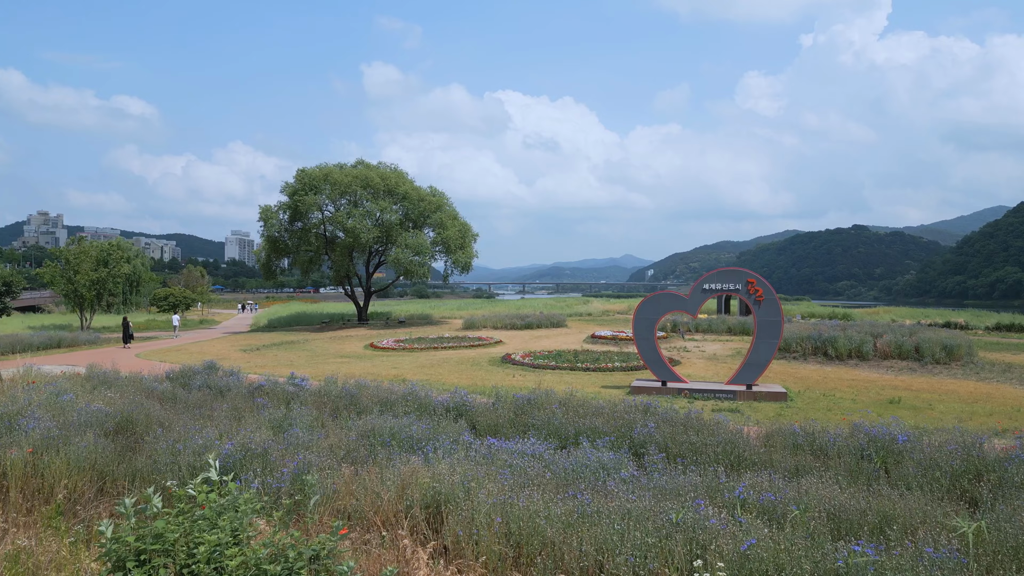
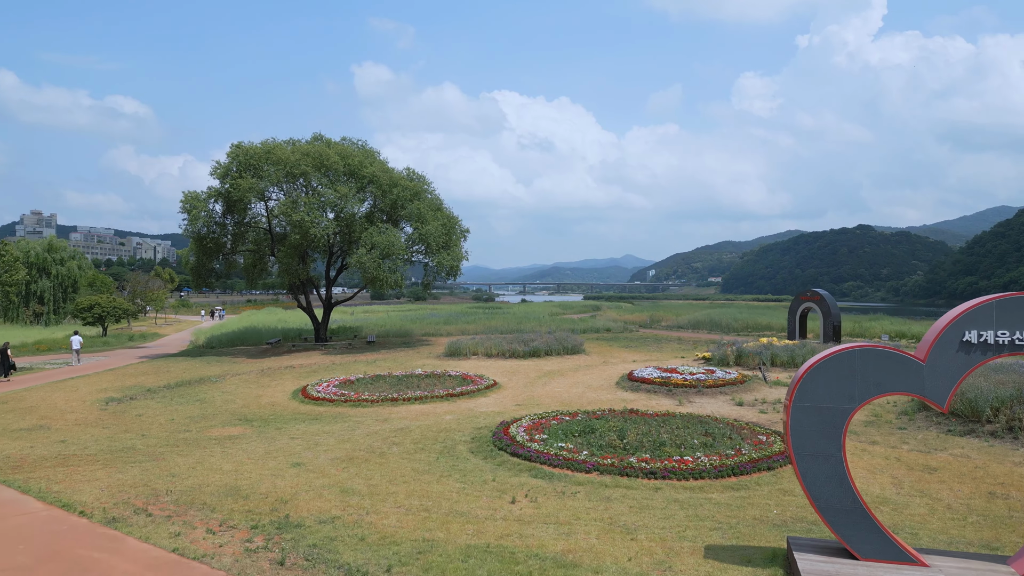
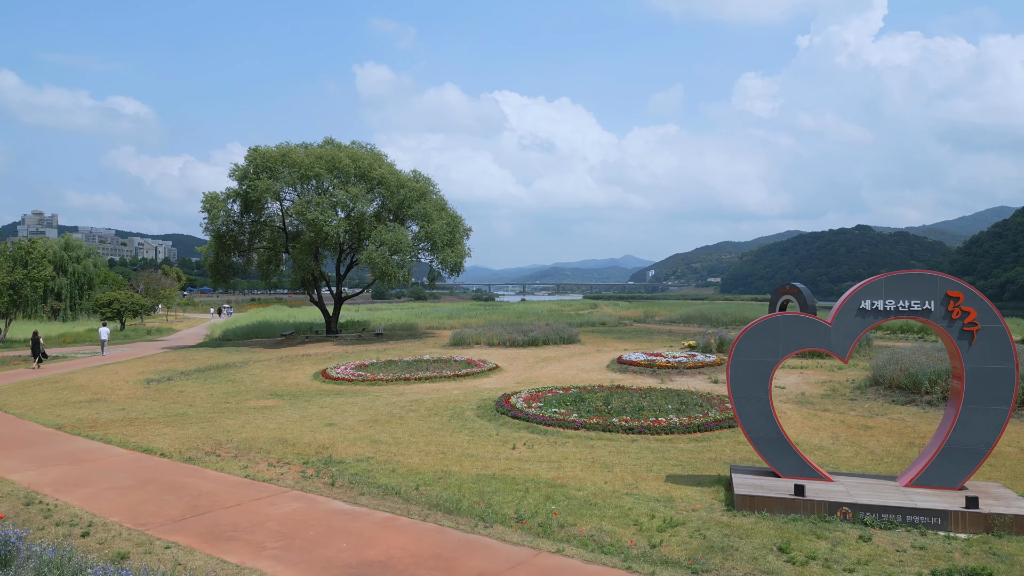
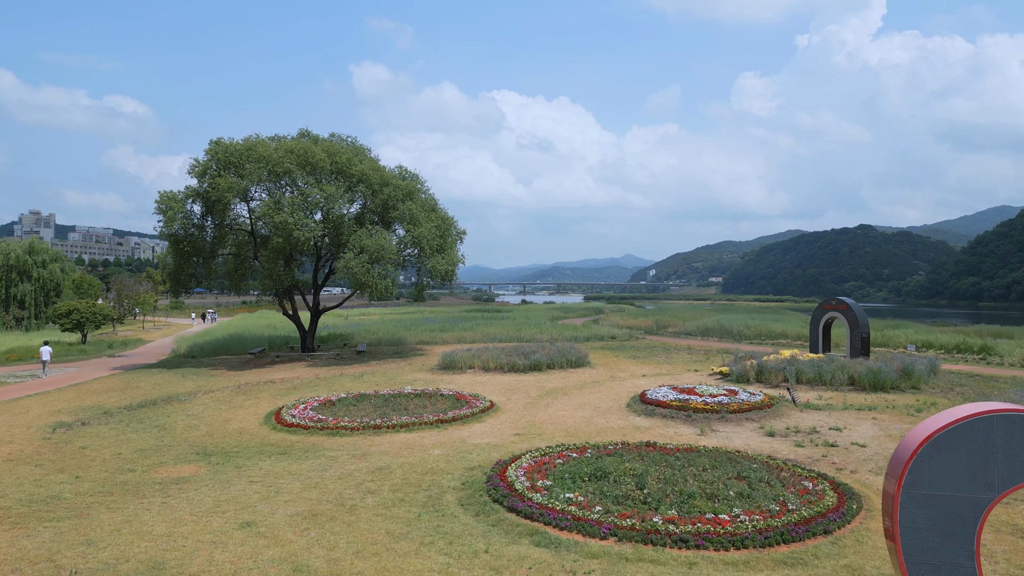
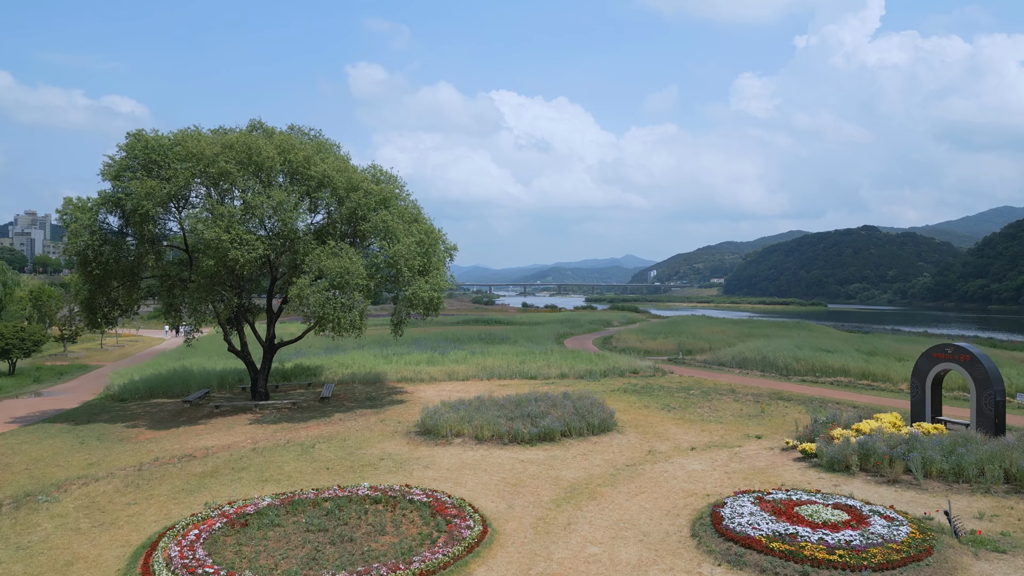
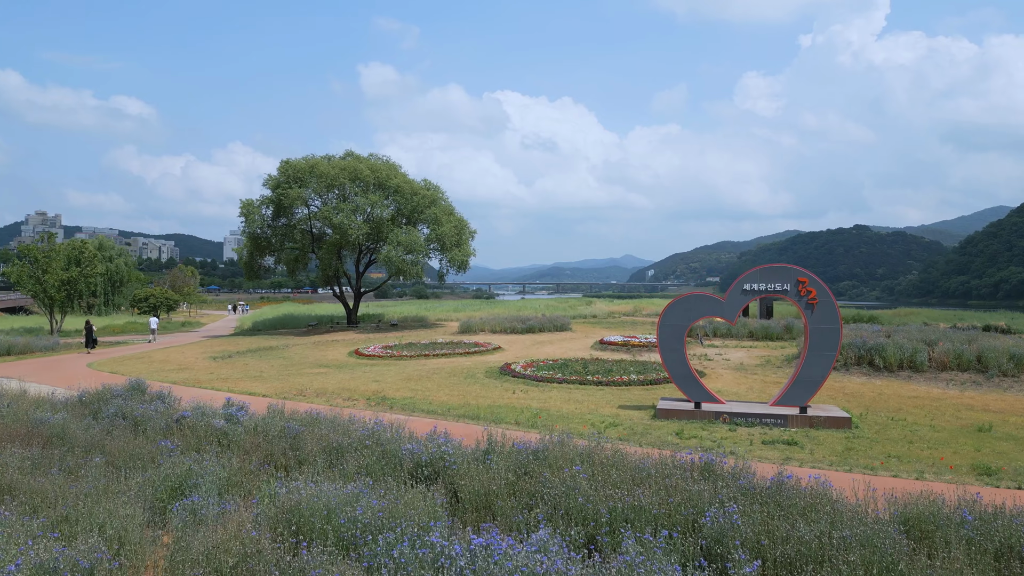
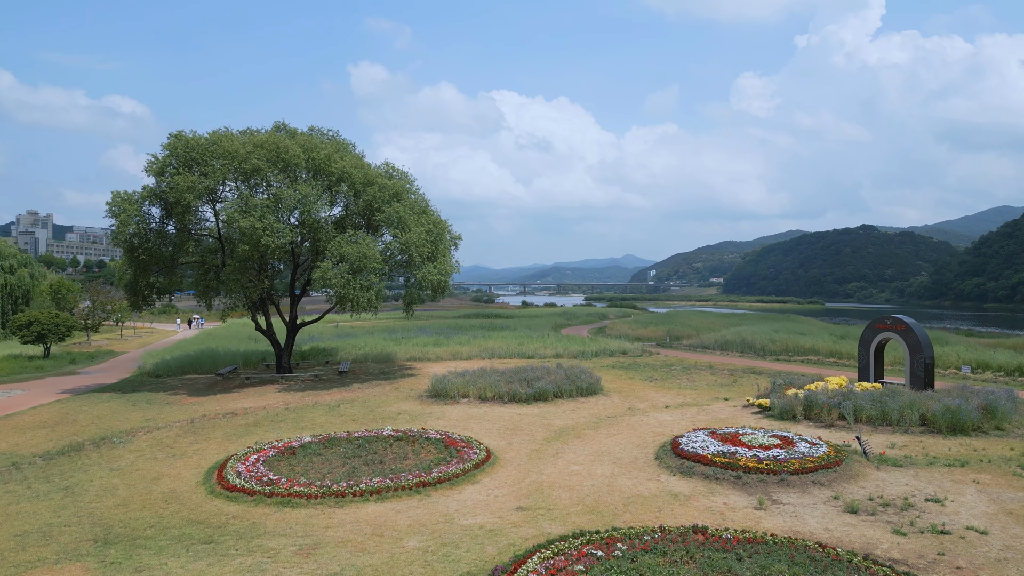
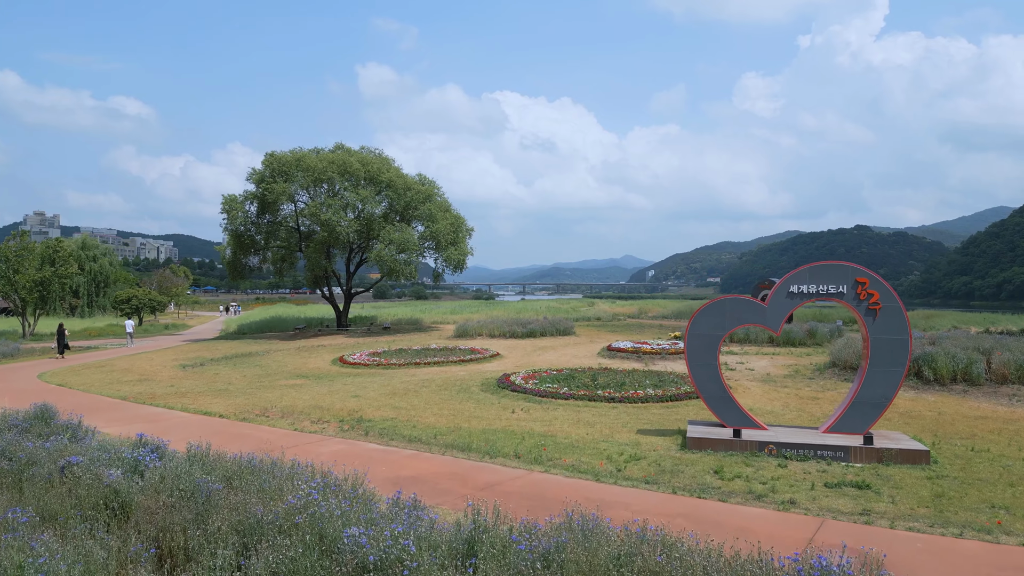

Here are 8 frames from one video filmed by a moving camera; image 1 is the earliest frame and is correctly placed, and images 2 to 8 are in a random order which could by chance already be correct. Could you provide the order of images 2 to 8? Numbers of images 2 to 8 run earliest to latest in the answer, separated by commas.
6, 8, 3, 2, 4, 7, 5
